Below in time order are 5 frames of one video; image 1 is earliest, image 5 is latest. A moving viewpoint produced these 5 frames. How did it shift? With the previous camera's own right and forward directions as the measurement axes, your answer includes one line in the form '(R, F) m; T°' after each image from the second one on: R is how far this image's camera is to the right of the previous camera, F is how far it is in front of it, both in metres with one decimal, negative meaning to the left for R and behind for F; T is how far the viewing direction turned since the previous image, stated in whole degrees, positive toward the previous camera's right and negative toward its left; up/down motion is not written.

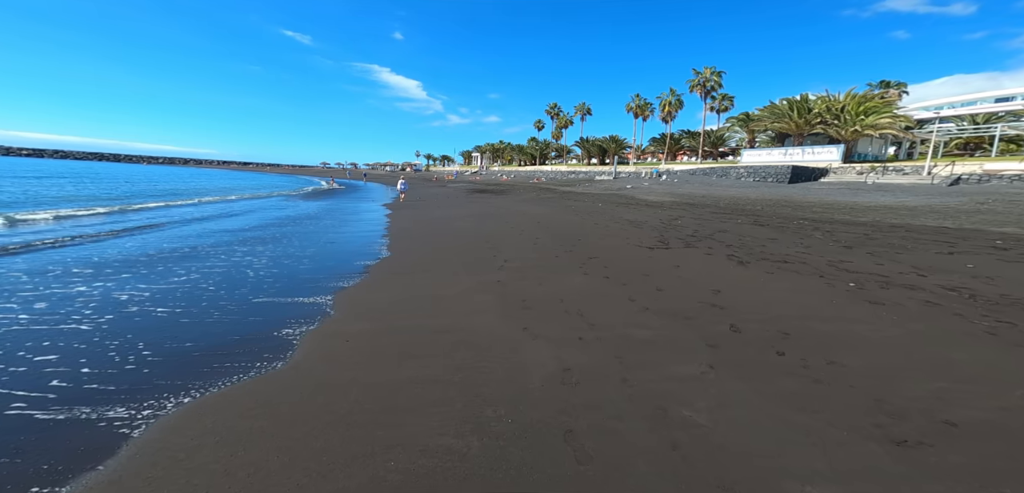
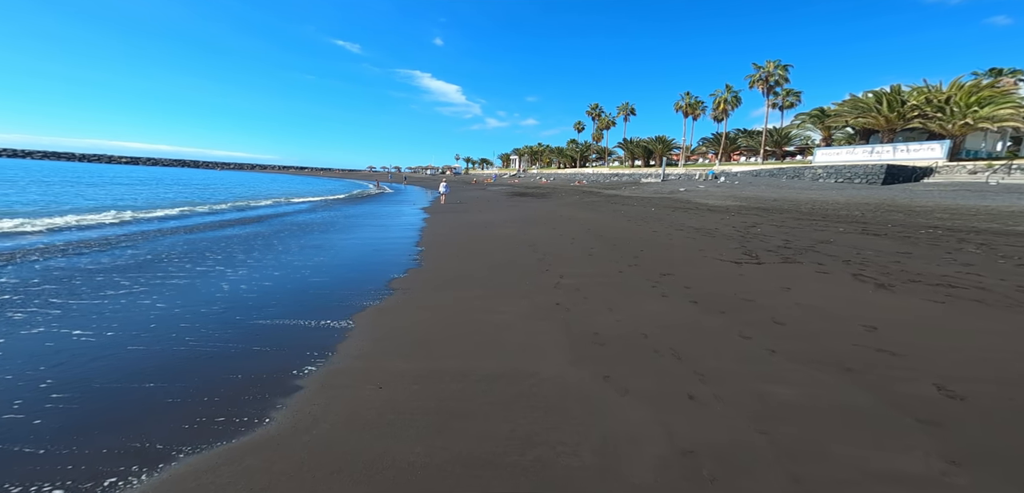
(-0.4, +1.2) m; -5°
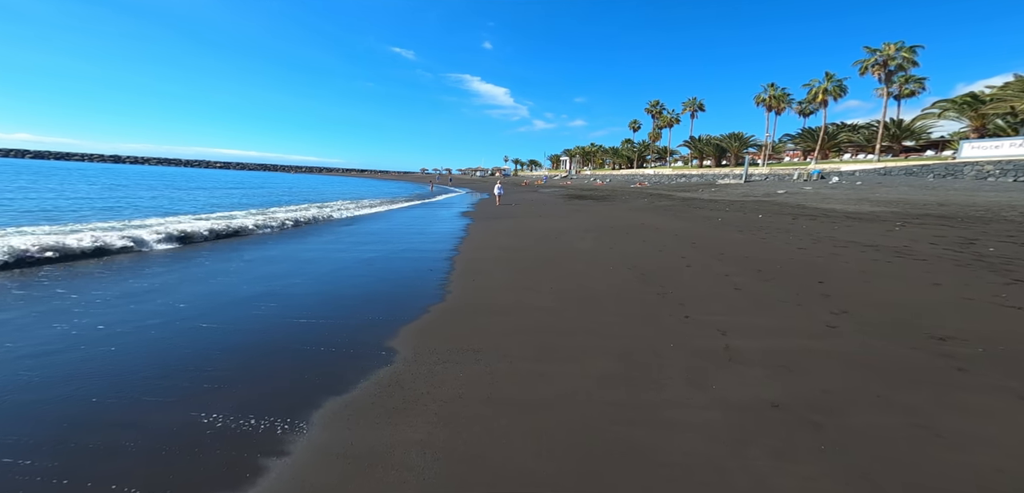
(-1.0, +2.7) m; -6°
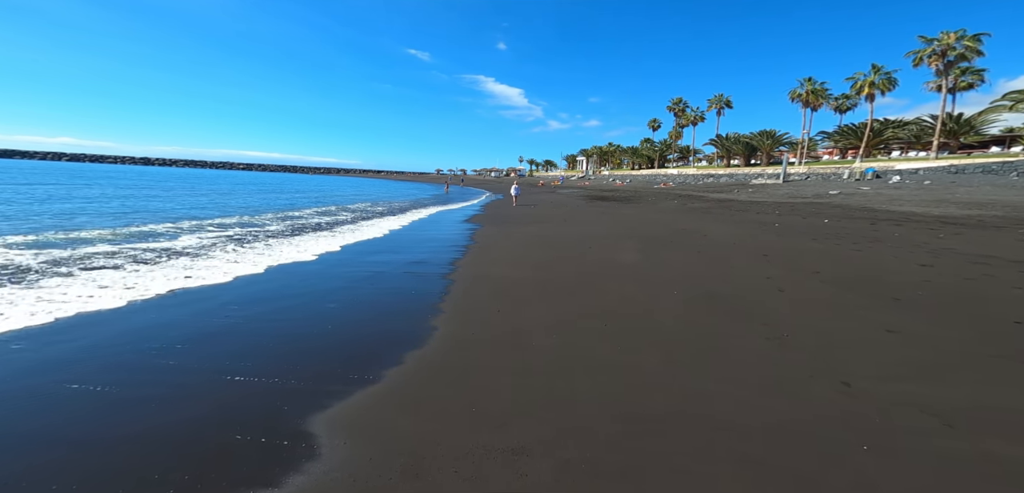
(-0.3, +1.8) m; -2°
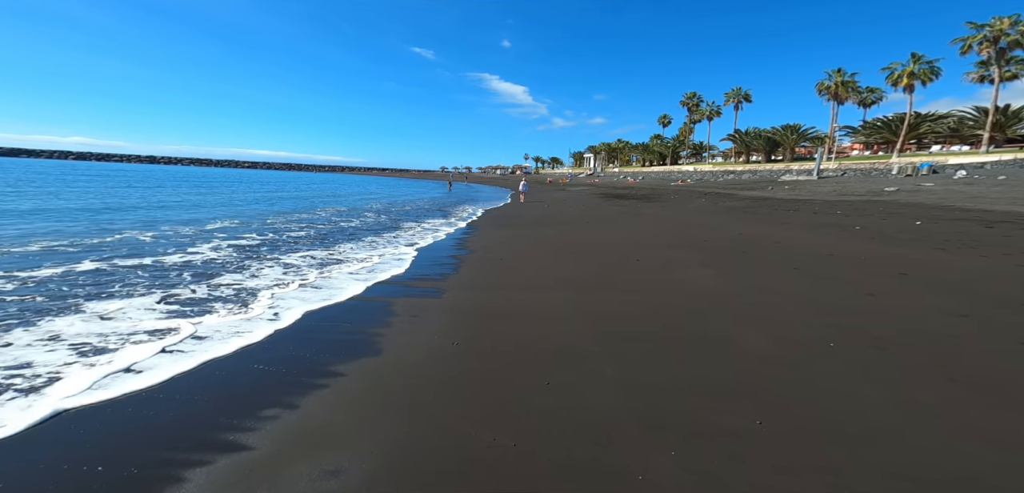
(-0.9, +1.8) m; 0°
